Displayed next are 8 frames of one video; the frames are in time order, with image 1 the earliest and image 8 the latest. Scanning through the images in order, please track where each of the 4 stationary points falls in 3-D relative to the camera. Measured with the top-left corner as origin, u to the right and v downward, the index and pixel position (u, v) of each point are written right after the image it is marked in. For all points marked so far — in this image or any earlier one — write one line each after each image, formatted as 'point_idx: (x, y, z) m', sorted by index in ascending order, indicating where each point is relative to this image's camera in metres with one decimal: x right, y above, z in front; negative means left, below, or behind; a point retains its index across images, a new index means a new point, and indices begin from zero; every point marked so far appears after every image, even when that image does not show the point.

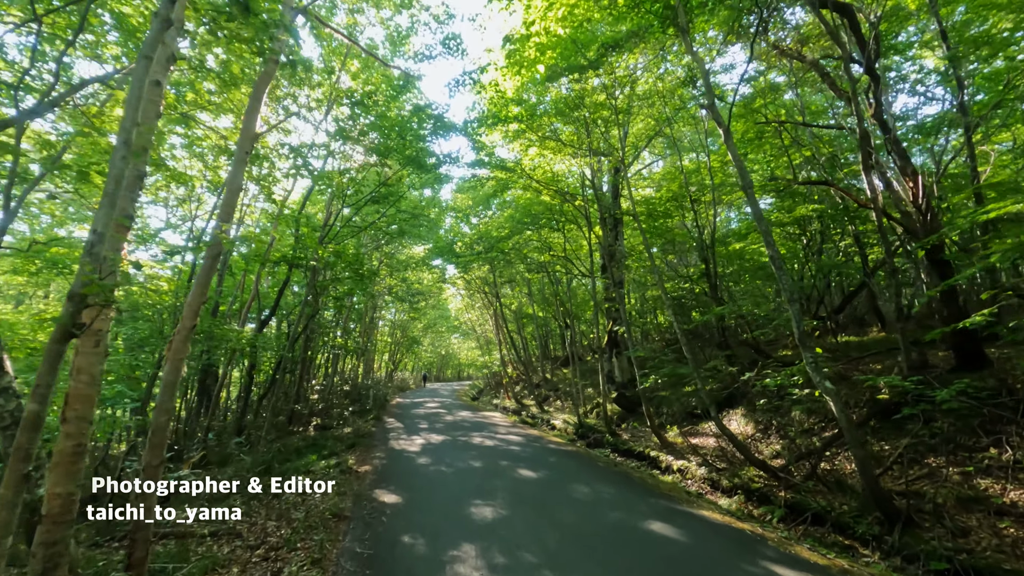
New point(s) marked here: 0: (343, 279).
0: (-4.0, +0.2, +12.5) m
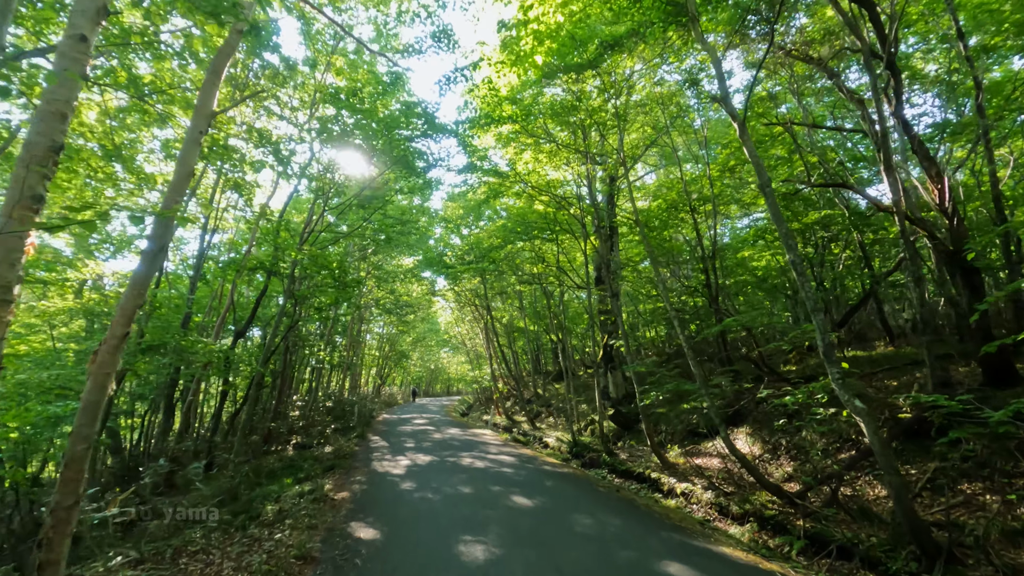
0: (-4.1, 0.0, +11.8) m
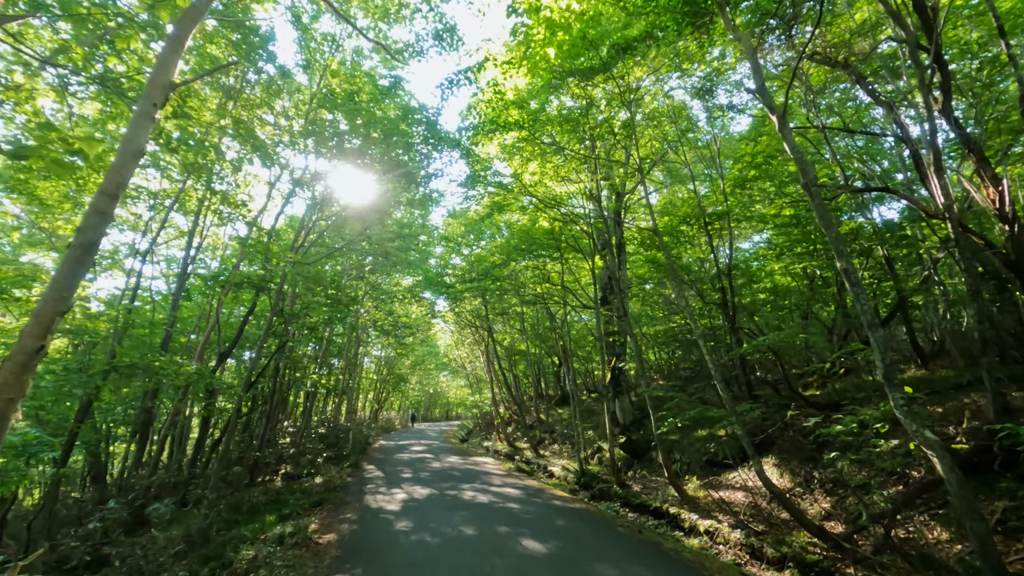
0: (-4.0, -0.4, +11.1) m
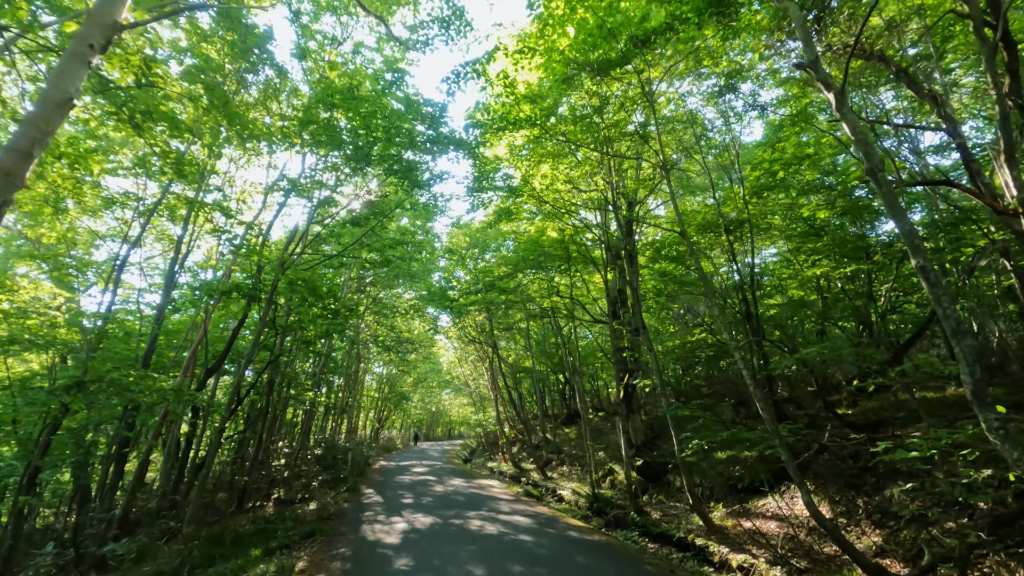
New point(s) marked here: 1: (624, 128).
0: (-3.8, -0.6, +10.4) m
1: (+2.1, +3.0, +10.0) m
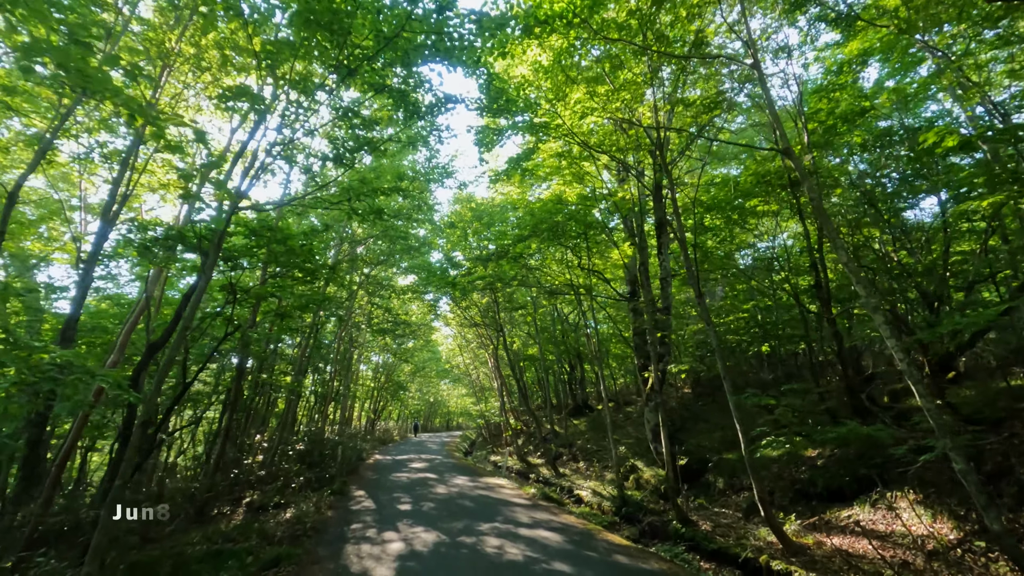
0: (-3.5, 0.0, +8.5) m
1: (+2.4, +3.6, +8.0) m
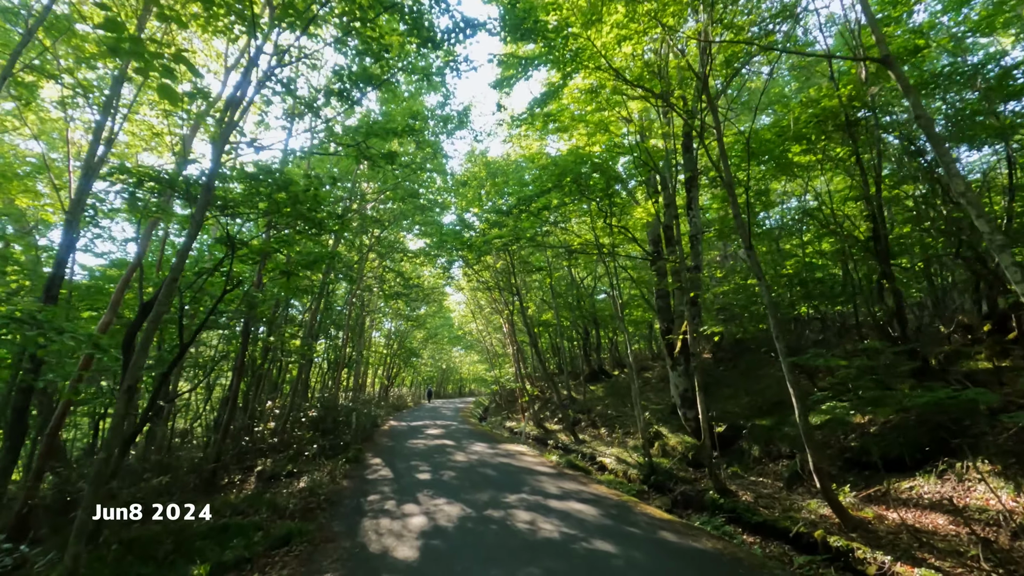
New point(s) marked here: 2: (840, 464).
0: (-3.1, +0.7, +7.8) m
1: (+2.8, +4.2, +7.0) m
2: (+4.9, -2.6, +8.0) m
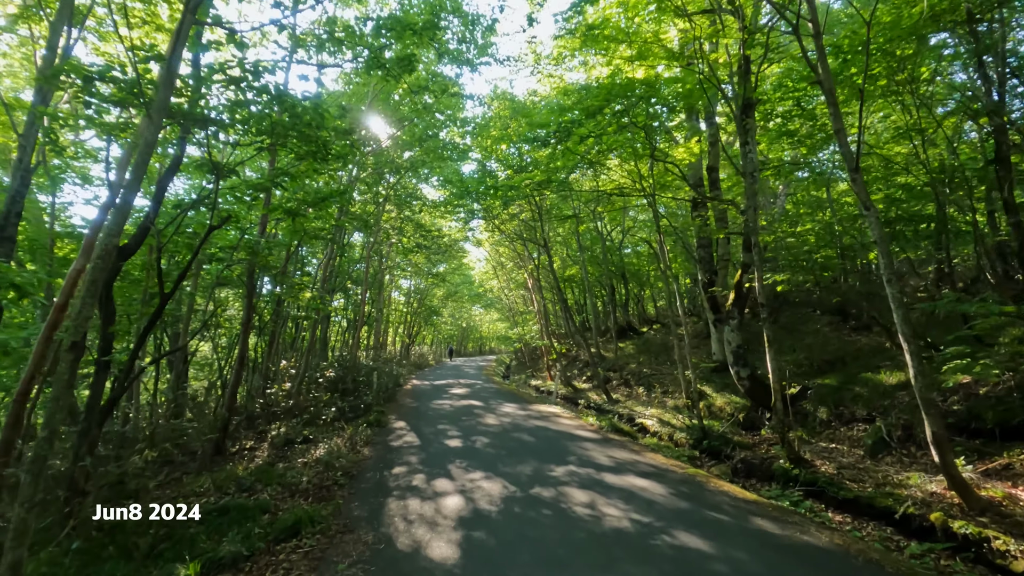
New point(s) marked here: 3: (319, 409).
0: (-2.6, +1.4, +6.6) m
1: (+3.2, +4.9, +5.4) m
2: (+5.5, -1.8, +6.8) m
3: (-3.4, -2.1, +9.6) m
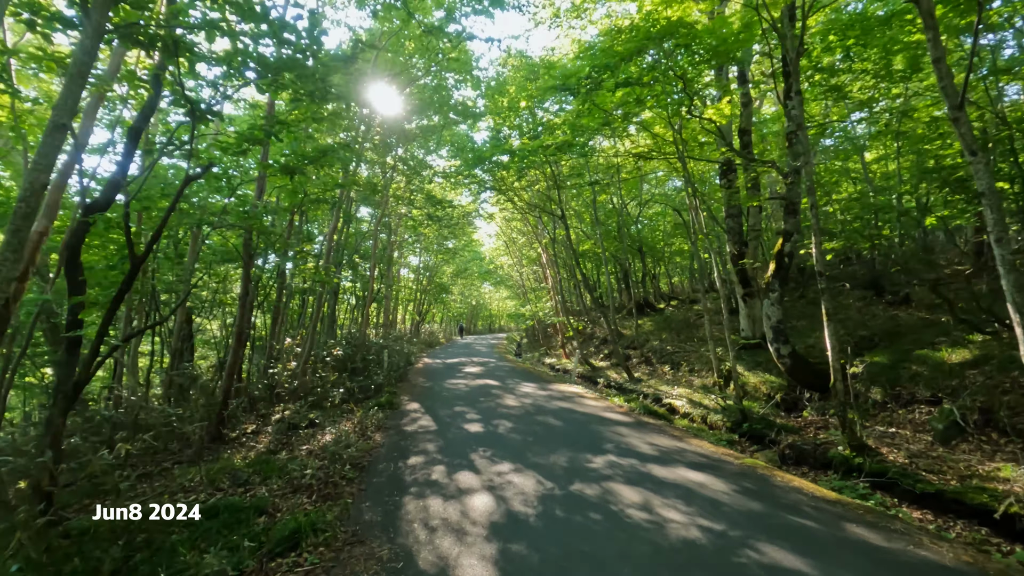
0: (-2.3, +1.7, +5.7) m
1: (+3.5, +5.3, +4.3) m
2: (+5.8, -1.4, +6.0) m
3: (-3.1, -1.7, +8.9) m
